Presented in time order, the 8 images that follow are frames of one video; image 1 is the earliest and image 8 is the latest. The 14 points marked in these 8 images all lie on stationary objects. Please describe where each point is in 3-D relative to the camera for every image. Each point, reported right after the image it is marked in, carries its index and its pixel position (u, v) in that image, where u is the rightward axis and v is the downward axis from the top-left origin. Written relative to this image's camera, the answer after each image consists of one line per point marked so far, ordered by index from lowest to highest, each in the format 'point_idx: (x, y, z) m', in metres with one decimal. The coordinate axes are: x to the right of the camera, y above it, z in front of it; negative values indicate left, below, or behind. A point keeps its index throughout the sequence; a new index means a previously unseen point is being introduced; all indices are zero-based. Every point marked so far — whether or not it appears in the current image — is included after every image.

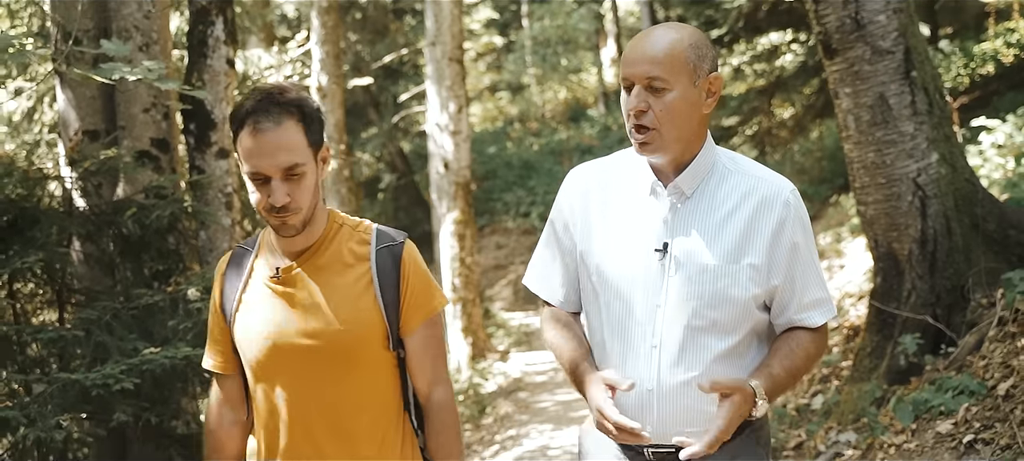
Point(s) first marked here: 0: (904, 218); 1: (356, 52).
0: (+2.3, +0.1, +5.8) m
1: (-2.9, +3.5, +18.4) m
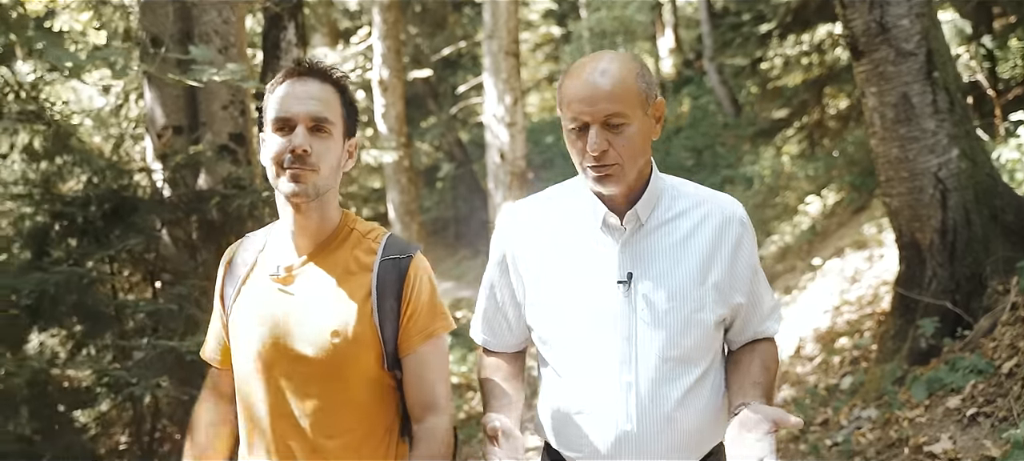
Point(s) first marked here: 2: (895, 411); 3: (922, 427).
0: (+2.6, +0.1, +6.1) m
1: (-1.9, +3.7, +19.0) m
2: (+2.2, -1.0, +5.6) m
3: (+2.2, -1.1, +5.2) m
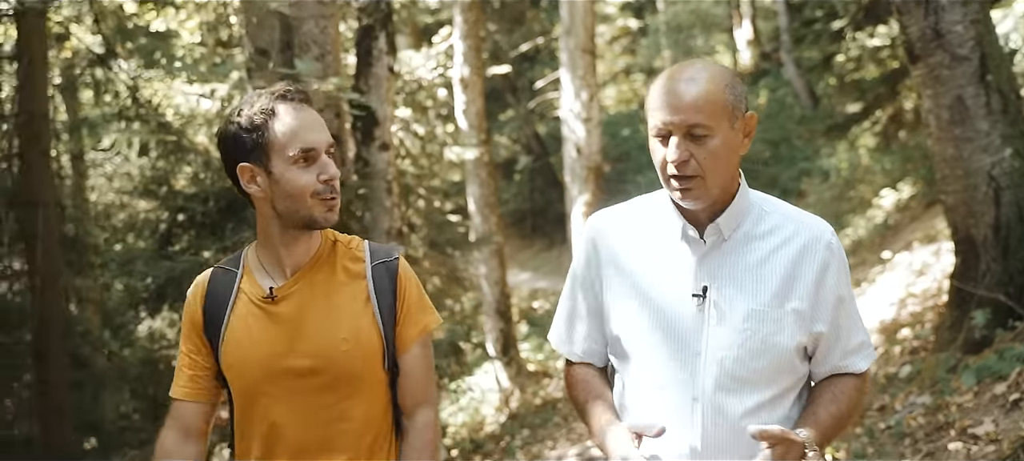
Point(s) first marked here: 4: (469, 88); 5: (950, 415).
0: (+3.1, +0.2, +6.4) m
1: (-0.3, +3.8, +19.6) m
2: (+2.7, -1.0, +5.9) m
3: (+2.6, -1.0, +5.6) m
4: (-0.6, +2.0, +14.0) m
5: (+2.6, -1.1, +5.7) m
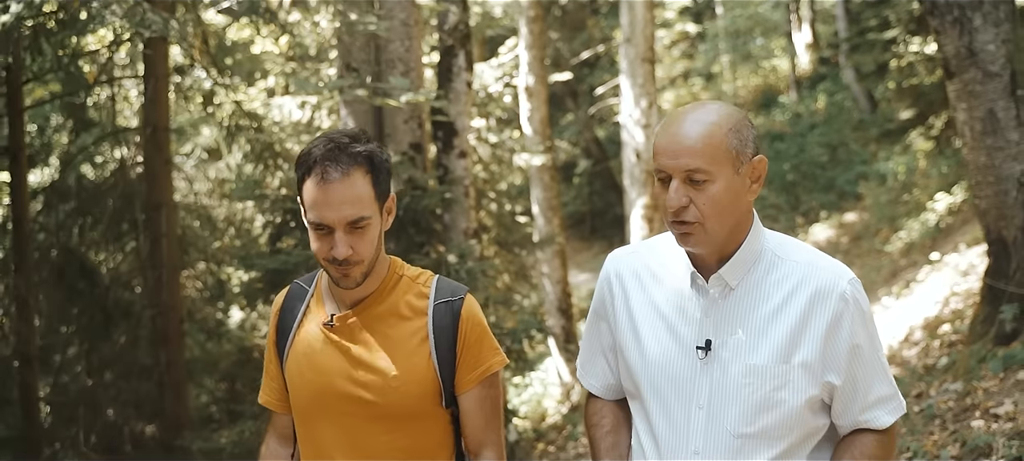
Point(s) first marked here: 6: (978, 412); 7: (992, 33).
0: (+3.6, +0.2, +7.0) m
1: (+1.0, +3.8, +20.4) m
2: (+3.1, -1.0, +6.5) m
3: (+3.1, -1.0, +6.2) m
4: (+0.3, +2.0, +14.7) m
5: (+3.0, -1.1, +6.3) m
6: (+2.9, -1.1, +6.1) m
7: (+3.4, +1.4, +6.9) m
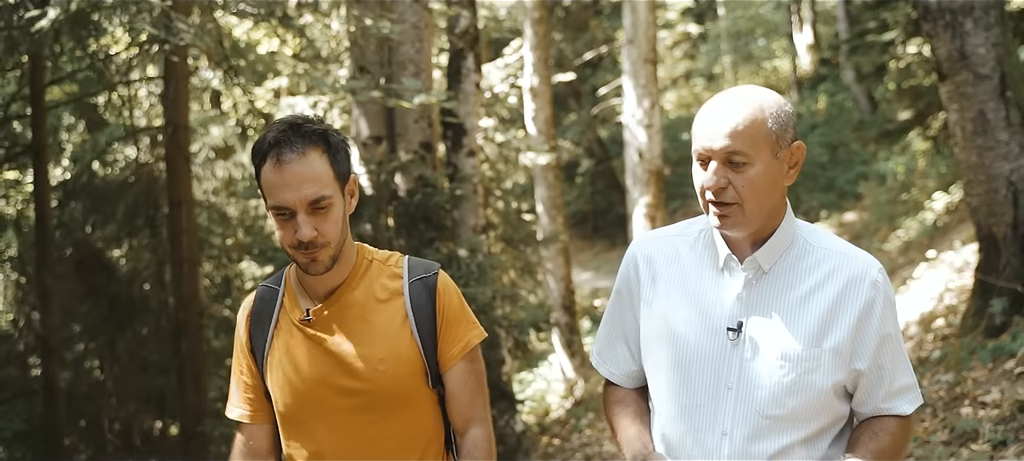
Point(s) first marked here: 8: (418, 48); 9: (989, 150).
0: (+3.7, +0.2, +7.3) m
1: (+1.0, +3.9, +20.7) m
2: (+3.2, -1.0, +6.8) m
3: (+3.1, -1.0, +6.4) m
4: (+0.4, +2.0, +15.0) m
5: (+3.1, -1.1, +6.6) m
6: (+3.0, -1.1, +6.4) m
7: (+3.5, +1.4, +7.2) m
8: (-0.9, +1.7, +9.2) m
9: (+3.5, +0.6, +7.2) m
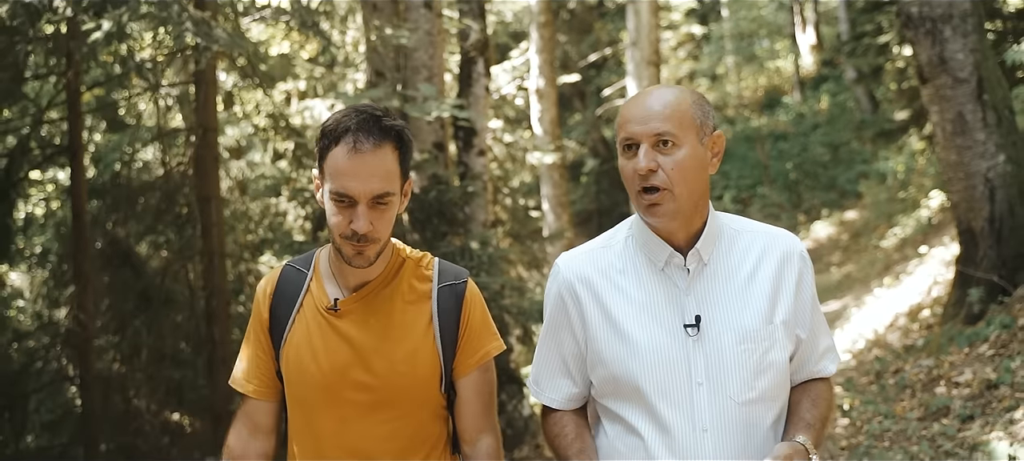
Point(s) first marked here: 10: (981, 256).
0: (+3.7, +0.2, +7.8) m
1: (+1.2, +3.9, +21.2) m
2: (+3.2, -1.0, +7.3) m
3: (+3.2, -1.0, +6.9) m
4: (+0.5, +2.1, +15.5) m
5: (+3.1, -1.0, +7.1) m
6: (+3.0, -1.1, +6.8) m
7: (+3.5, +1.5, +7.6) m
8: (-0.8, +1.8, +9.7) m
9: (+3.6, +0.6, +7.7) m
10: (+3.8, -0.2, +7.9) m
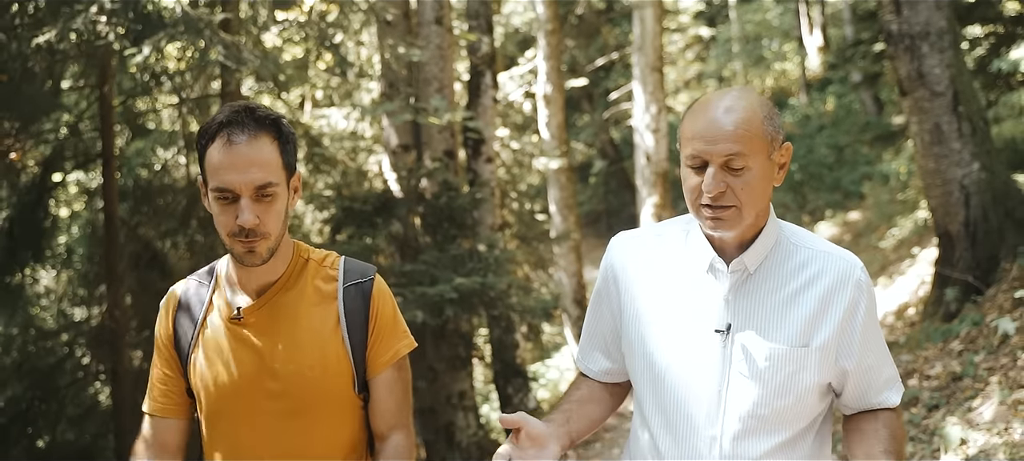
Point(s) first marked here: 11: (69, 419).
0: (+3.8, +0.2, +8.3) m
1: (+1.4, +3.9, +21.7) m
2: (+3.3, -1.0, +7.8) m
3: (+3.2, -1.0, +7.5) m
4: (+0.7, +2.1, +16.1) m
5: (+3.2, -1.0, +7.6) m
6: (+3.1, -1.1, +7.4) m
7: (+3.6, +1.4, +8.2) m
8: (-0.7, +1.7, +10.2) m
9: (+3.7, +0.6, +8.2) m
10: (+3.8, -0.2, +8.4) m
11: (-4.4, -1.9, +9.7) m
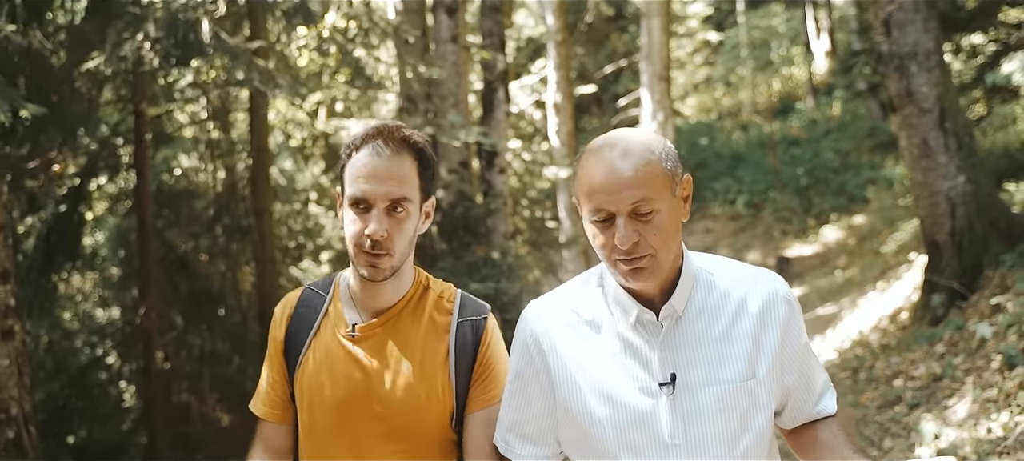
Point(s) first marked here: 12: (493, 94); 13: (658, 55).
0: (+3.9, +0.1, +8.8) m
1: (+1.6, +3.8, +22.2) m
2: (+3.4, -1.1, +8.3) m
3: (+3.3, -1.1, +7.9) m
4: (+0.8, +2.0, +16.6) m
5: (+3.3, -1.1, +8.1) m
6: (+3.2, -1.2, +7.9) m
7: (+3.7, +1.4, +8.6) m
8: (-0.6, +1.6, +10.8) m
9: (+3.8, +0.5, +8.7) m
10: (+4.0, -0.3, +8.9) m
11: (-4.3, -1.9, +10.2) m
12: (-0.2, +1.7, +11.7) m
13: (+2.3, +2.8, +15.7) m
